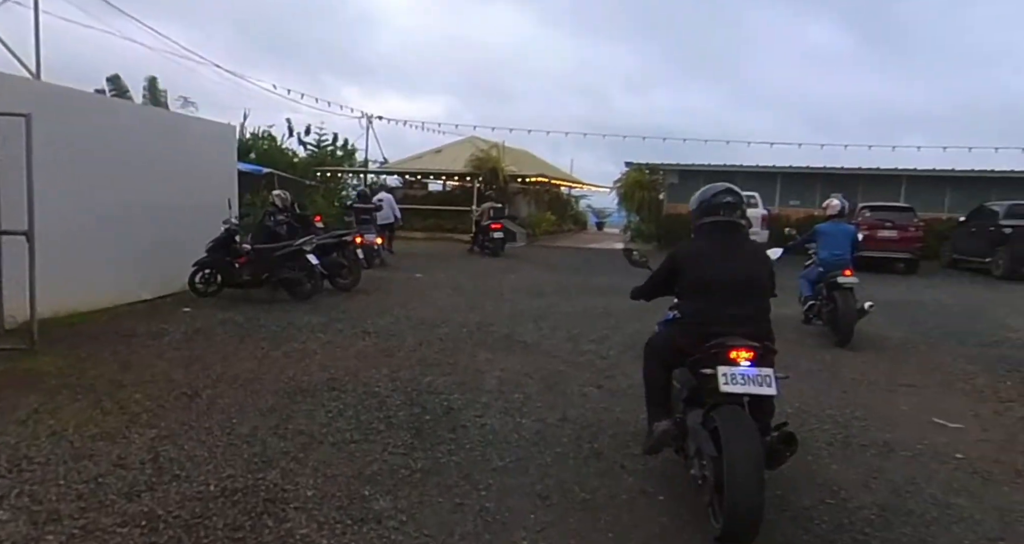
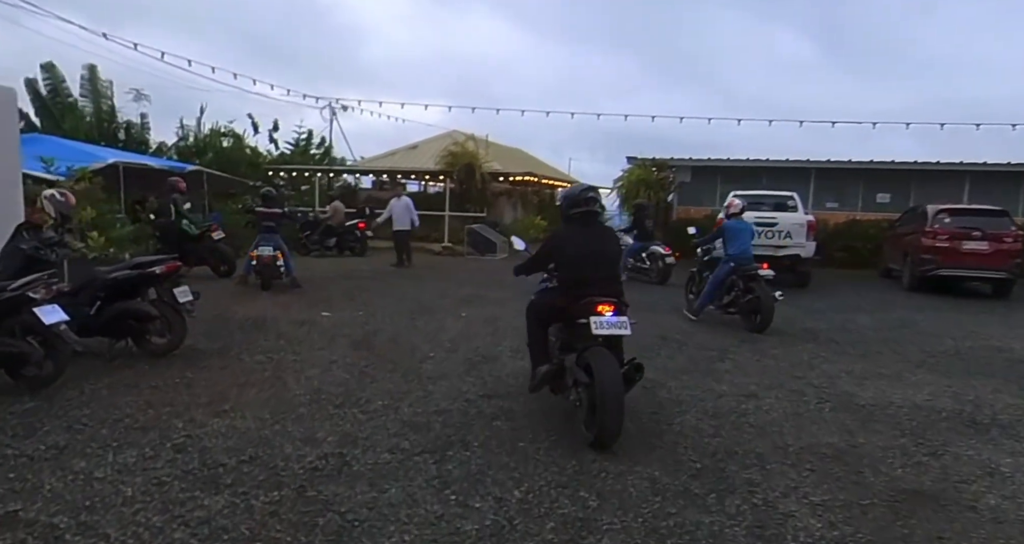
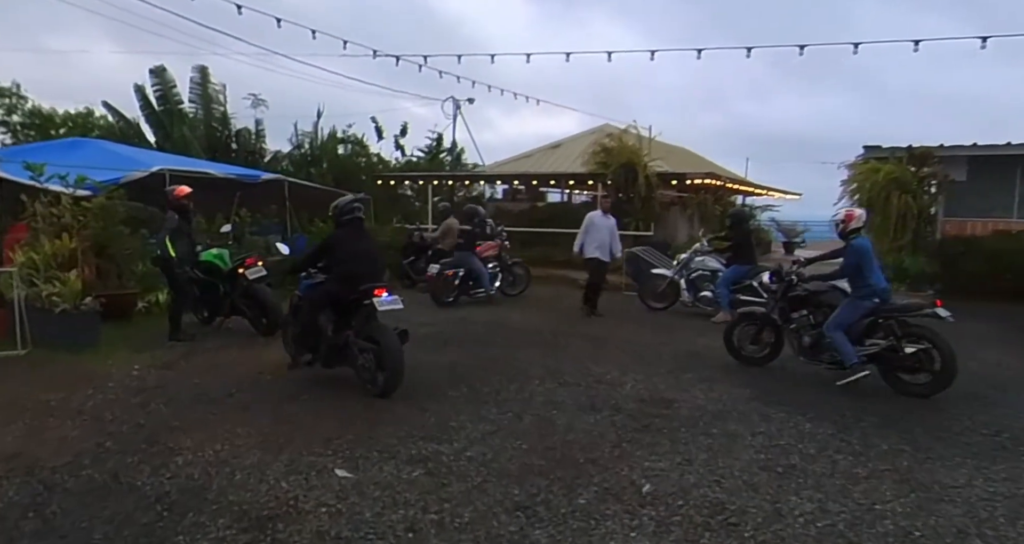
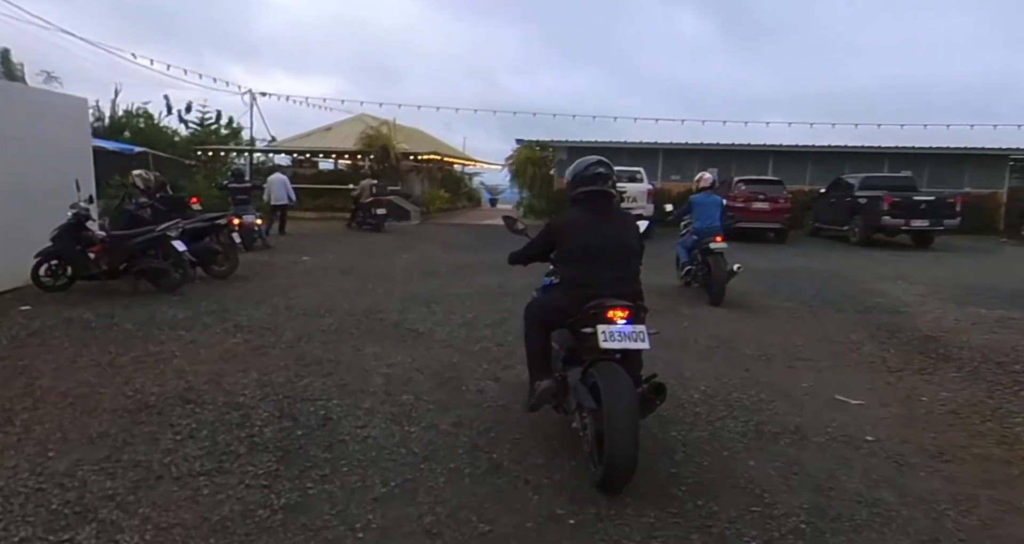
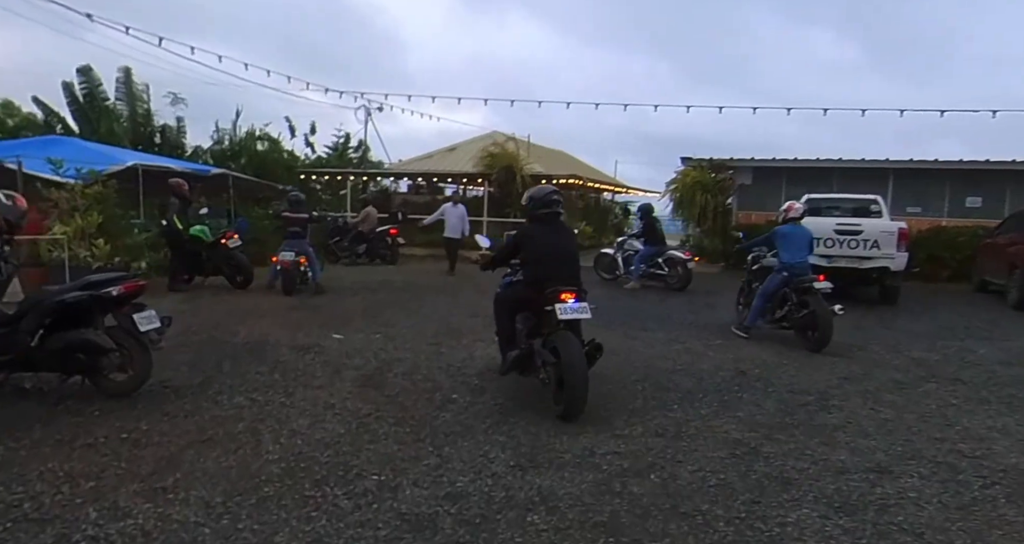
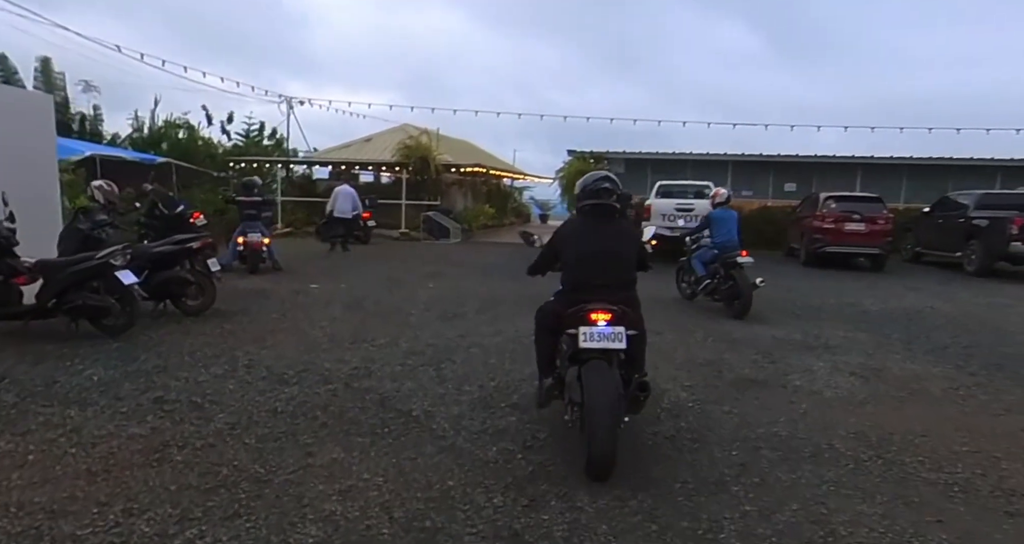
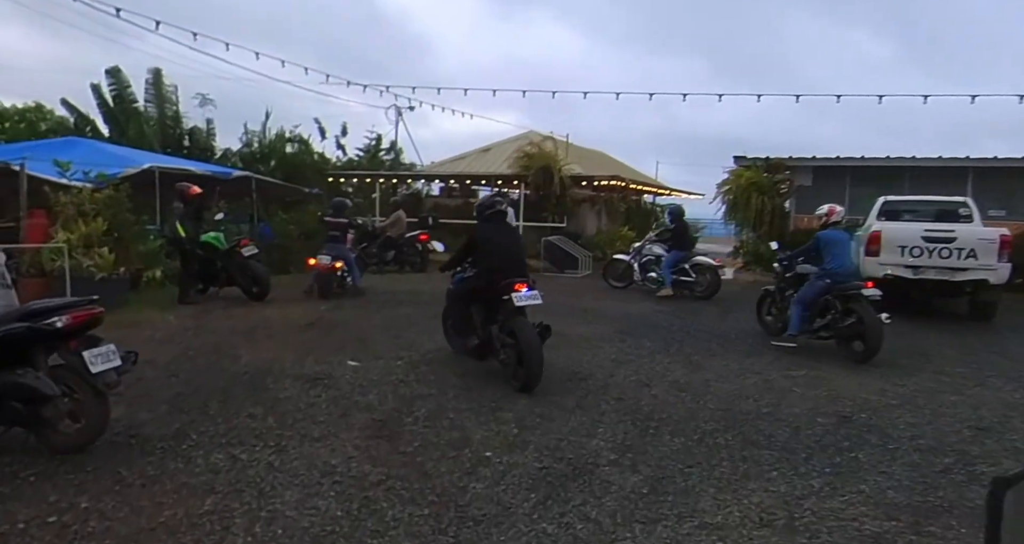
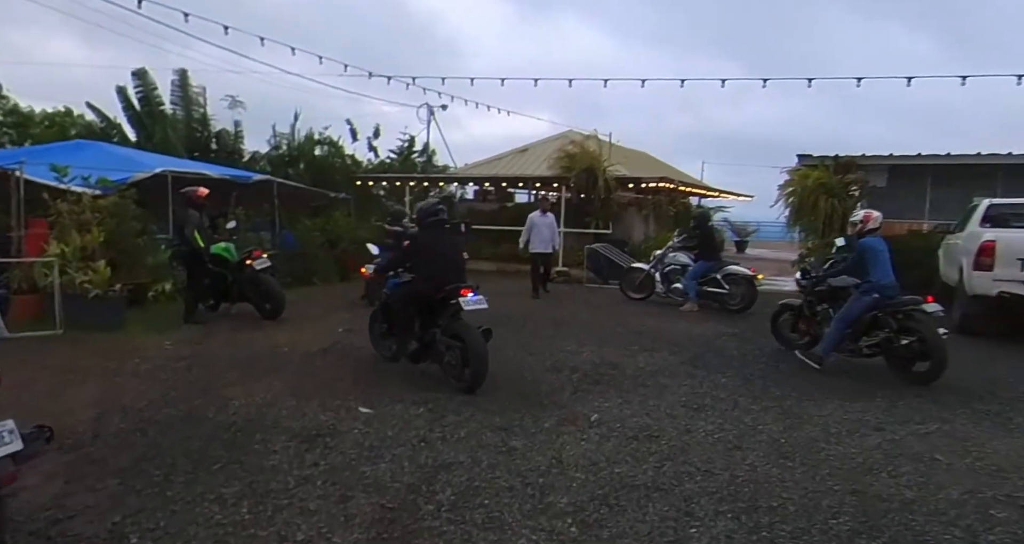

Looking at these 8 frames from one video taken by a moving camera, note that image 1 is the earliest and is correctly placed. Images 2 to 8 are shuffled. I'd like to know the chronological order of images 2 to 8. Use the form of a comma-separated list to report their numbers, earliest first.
4, 6, 2, 5, 7, 8, 3
